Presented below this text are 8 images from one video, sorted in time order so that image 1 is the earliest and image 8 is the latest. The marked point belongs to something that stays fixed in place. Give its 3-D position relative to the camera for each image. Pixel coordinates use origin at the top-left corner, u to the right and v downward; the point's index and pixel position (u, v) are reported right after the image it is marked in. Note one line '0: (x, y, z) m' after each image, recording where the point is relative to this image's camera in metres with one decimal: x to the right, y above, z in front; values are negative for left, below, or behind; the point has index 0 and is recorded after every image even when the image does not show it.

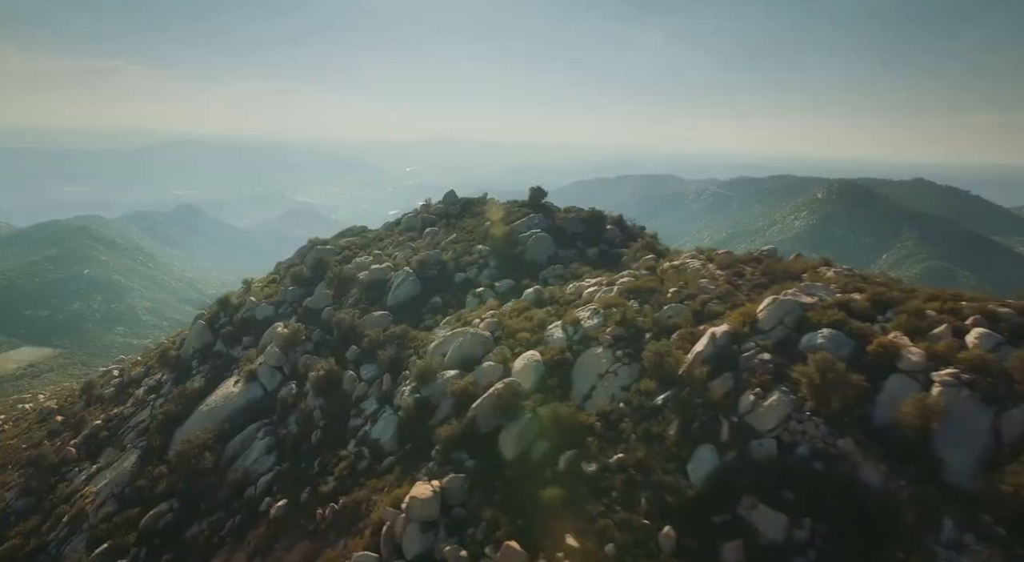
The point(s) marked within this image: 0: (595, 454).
0: (+2.5, -5.2, +19.3) m
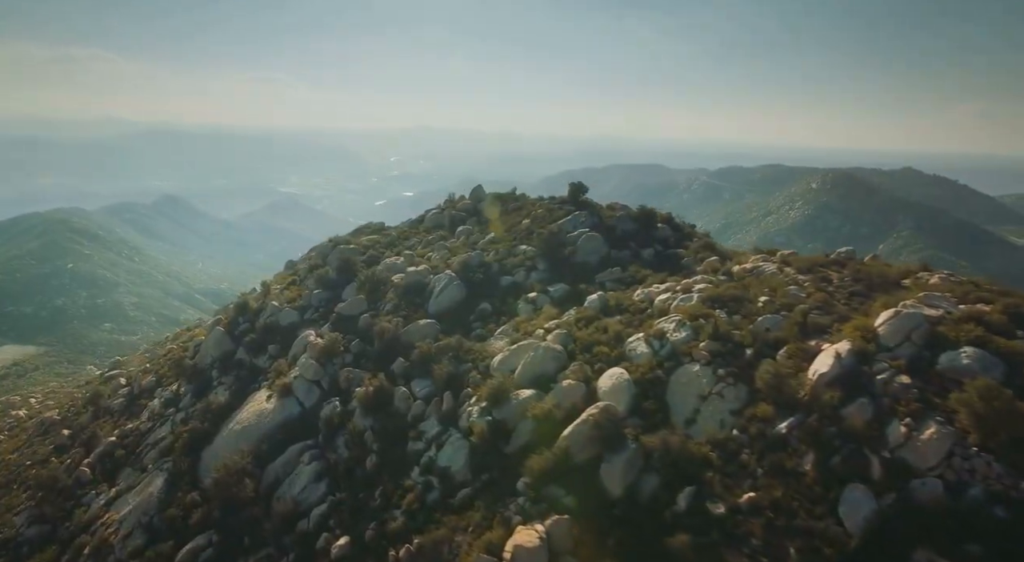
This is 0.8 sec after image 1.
0: (+5.5, -5.6, +17.1) m
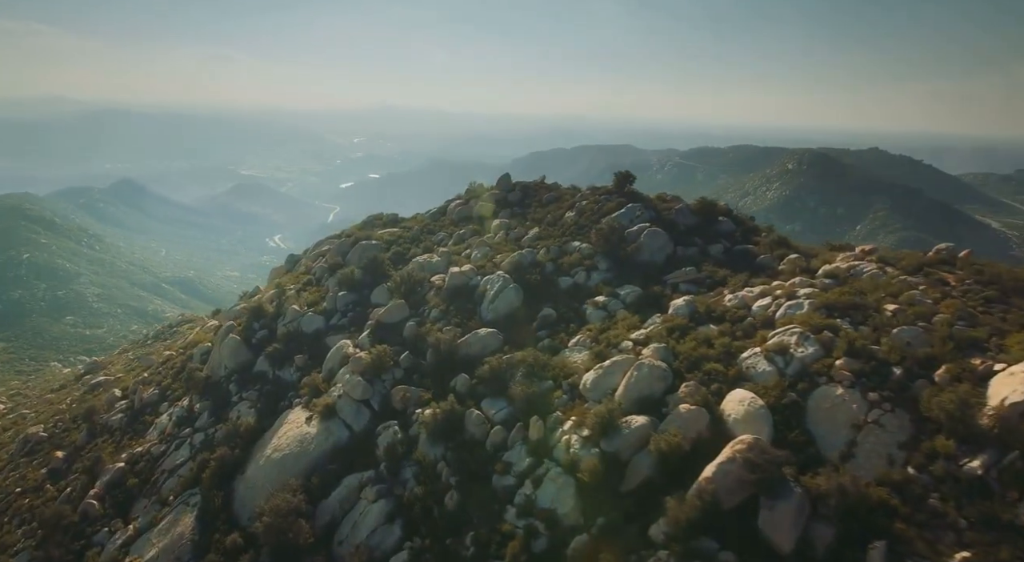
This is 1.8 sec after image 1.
0: (+9.3, -6.1, +14.5) m
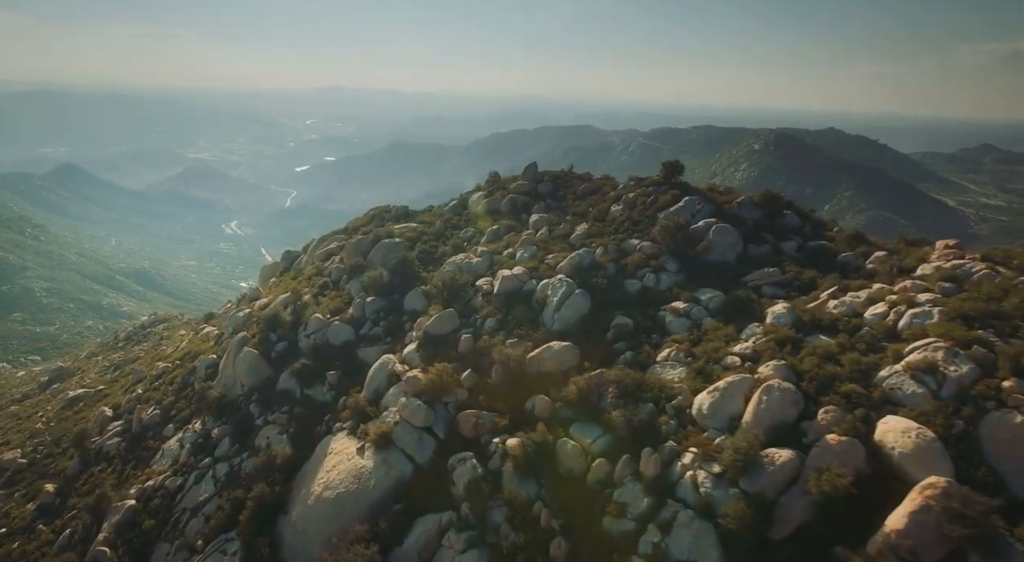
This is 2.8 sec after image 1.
0: (+13.1, -6.5, +12.5) m
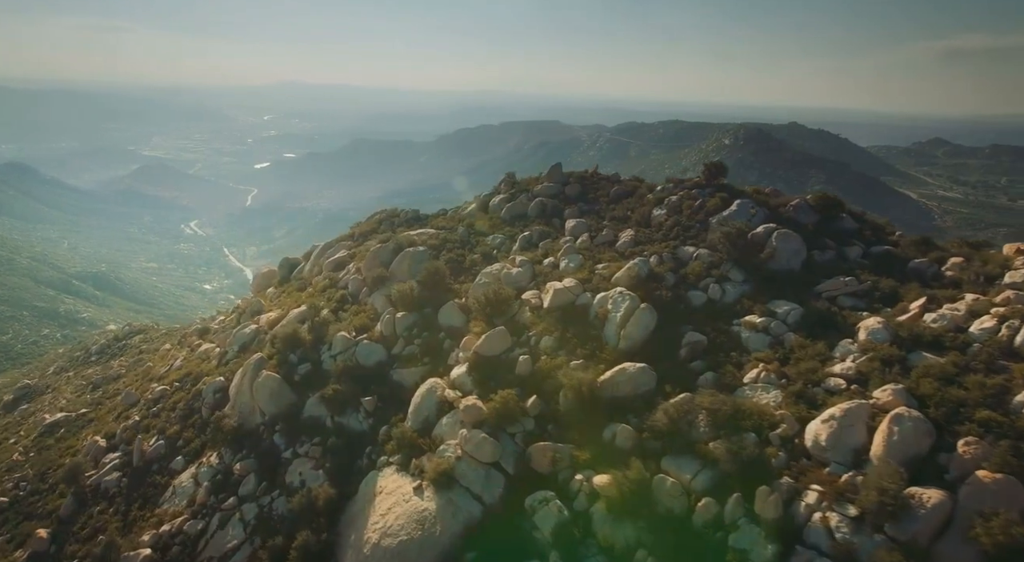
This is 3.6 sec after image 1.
0: (+16.2, -7.0, +11.0) m
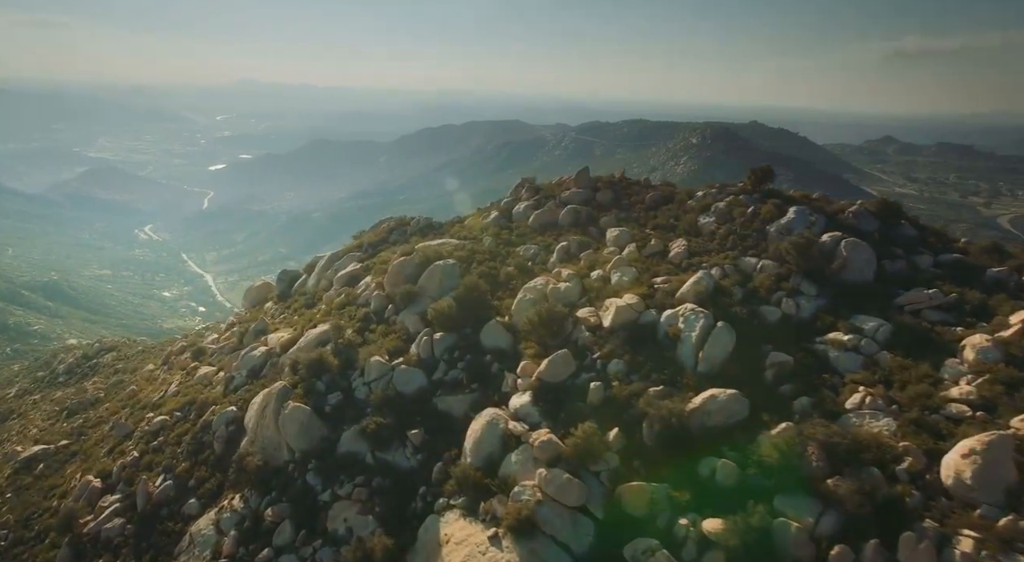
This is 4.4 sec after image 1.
0: (+19.5, -7.4, +9.8) m
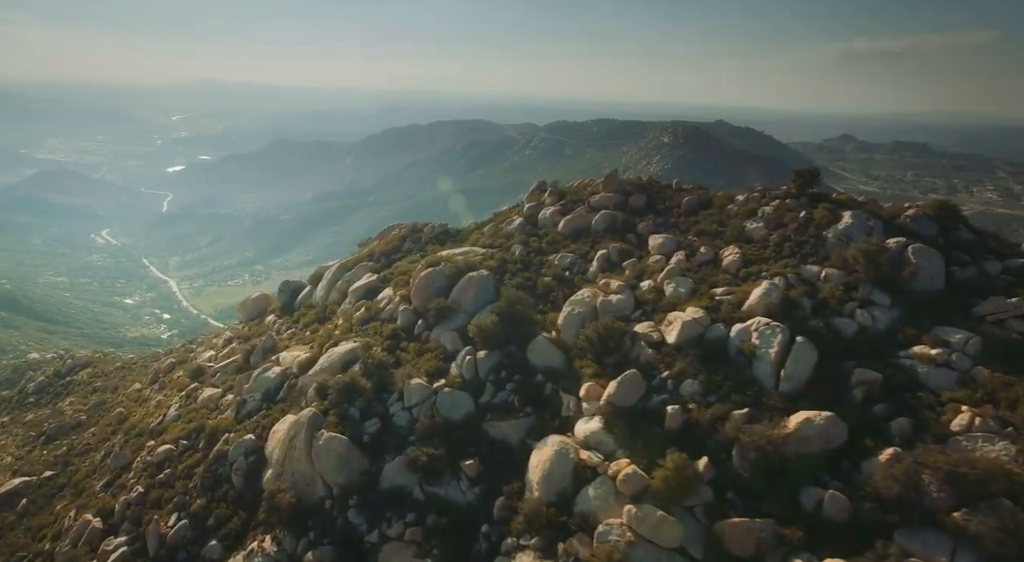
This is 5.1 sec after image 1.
0: (+22.4, -7.6, +9.0) m
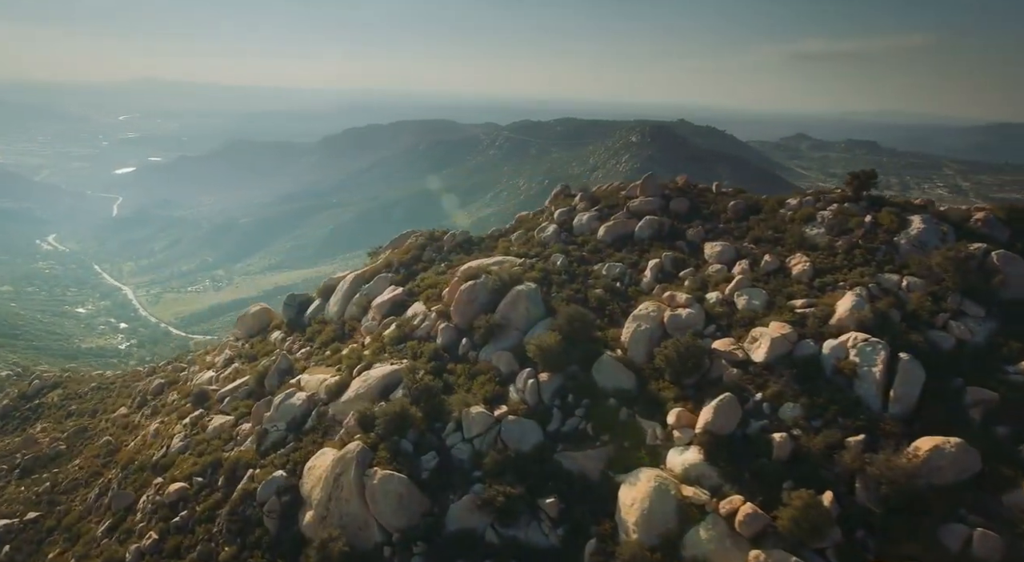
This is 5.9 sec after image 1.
0: (+25.8, -7.8, +8.2) m
